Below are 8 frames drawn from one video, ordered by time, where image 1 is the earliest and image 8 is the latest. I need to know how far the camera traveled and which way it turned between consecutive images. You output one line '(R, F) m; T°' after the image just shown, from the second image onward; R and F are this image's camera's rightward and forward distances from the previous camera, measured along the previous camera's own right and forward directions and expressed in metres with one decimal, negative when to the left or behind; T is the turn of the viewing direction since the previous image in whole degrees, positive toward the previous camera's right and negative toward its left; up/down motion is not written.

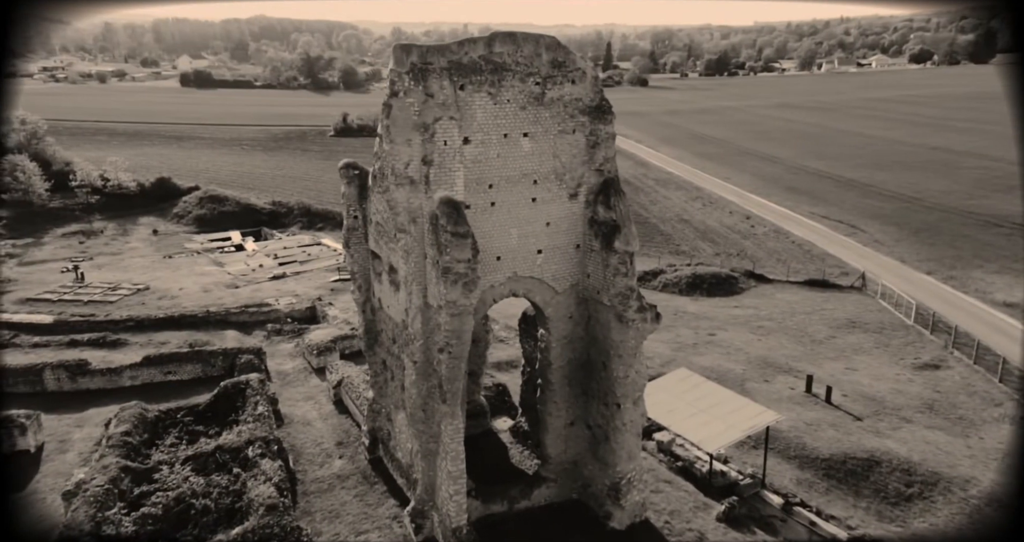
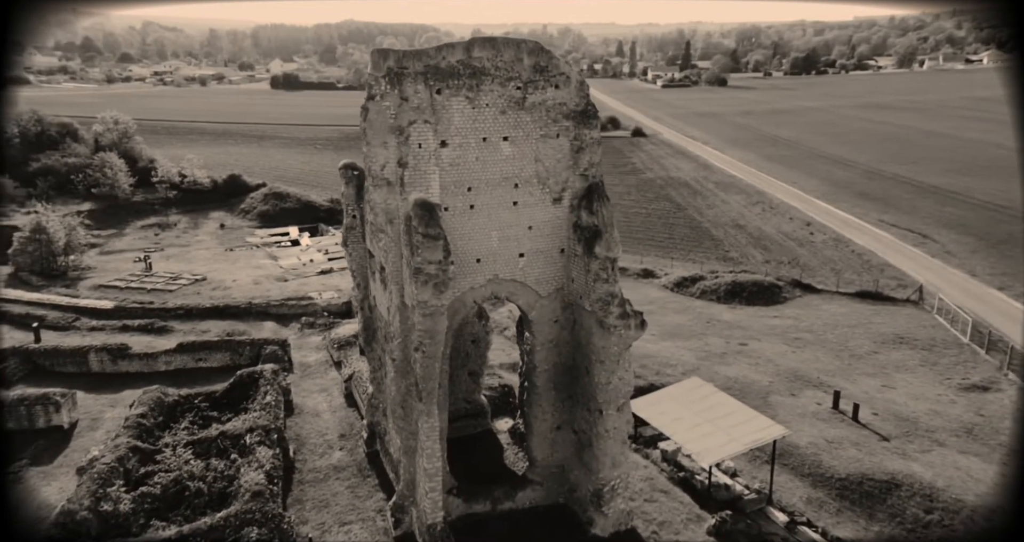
(+1.0, 0.0) m; -5°
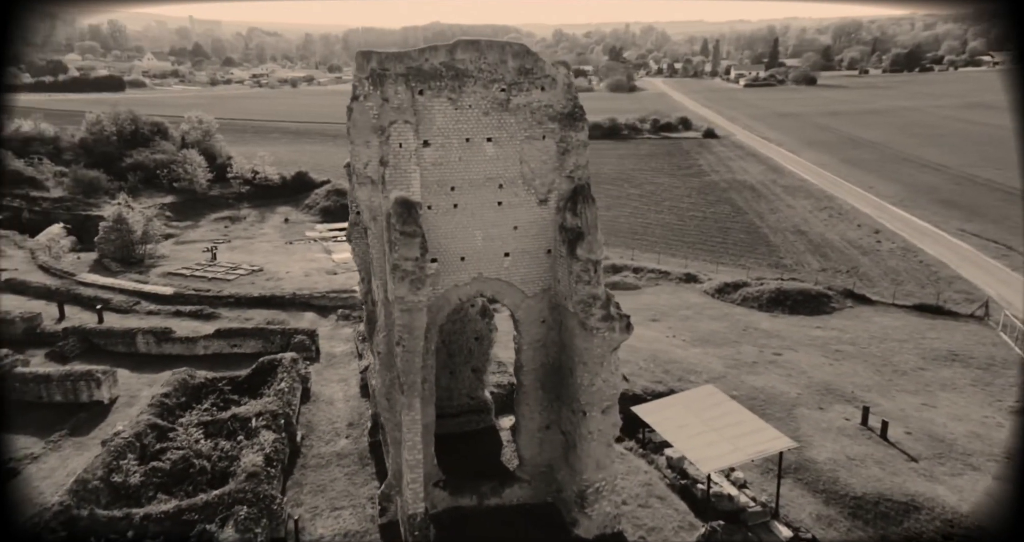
(+1.0, -0.1) m; -6°
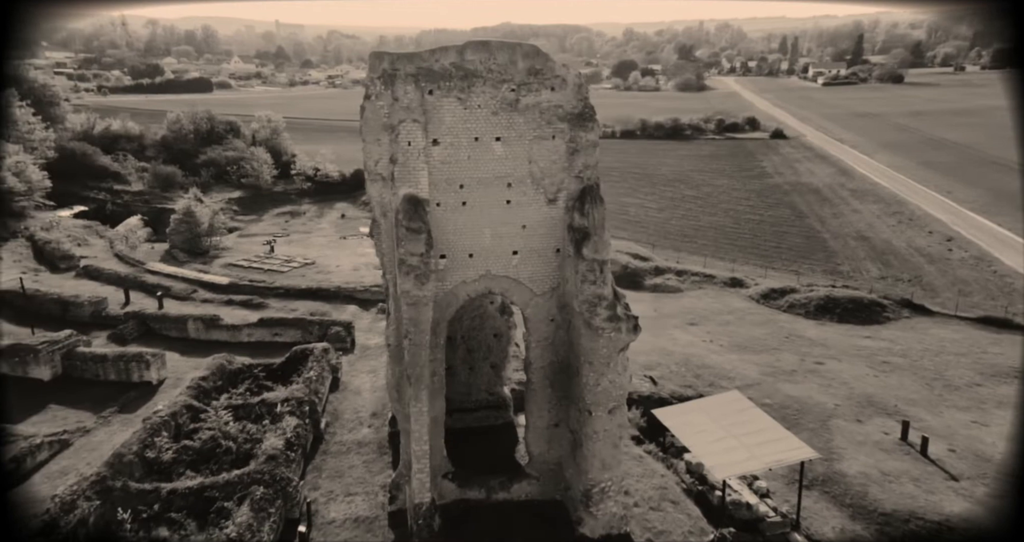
(+0.7, -0.1) m; -5°
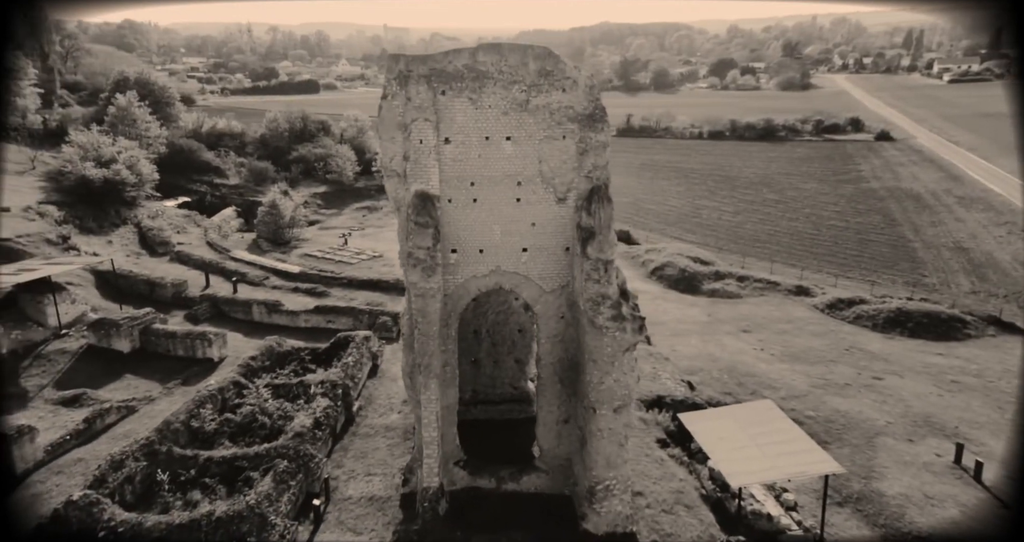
(+1.0, -0.2) m; -7°
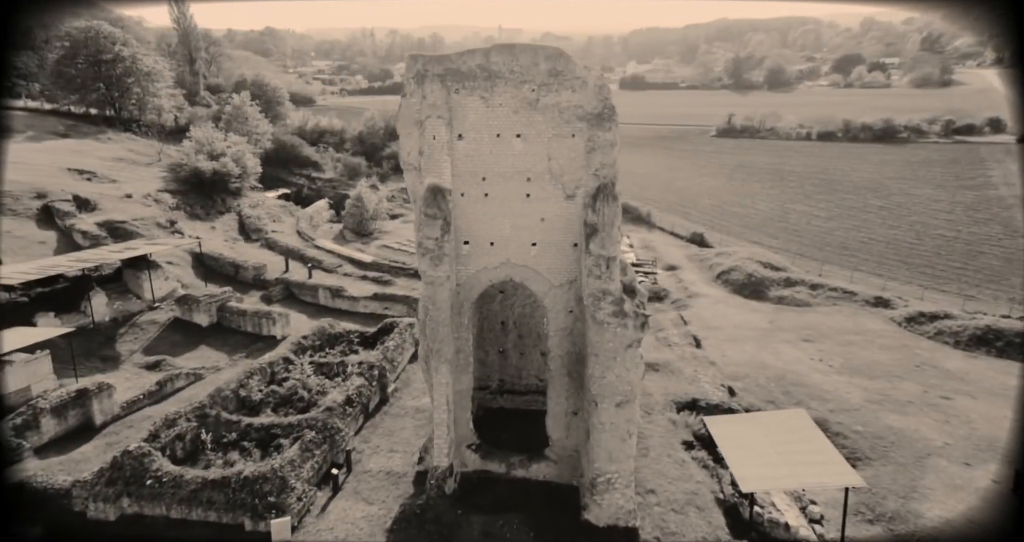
(+1.2, -0.3) m; -8°
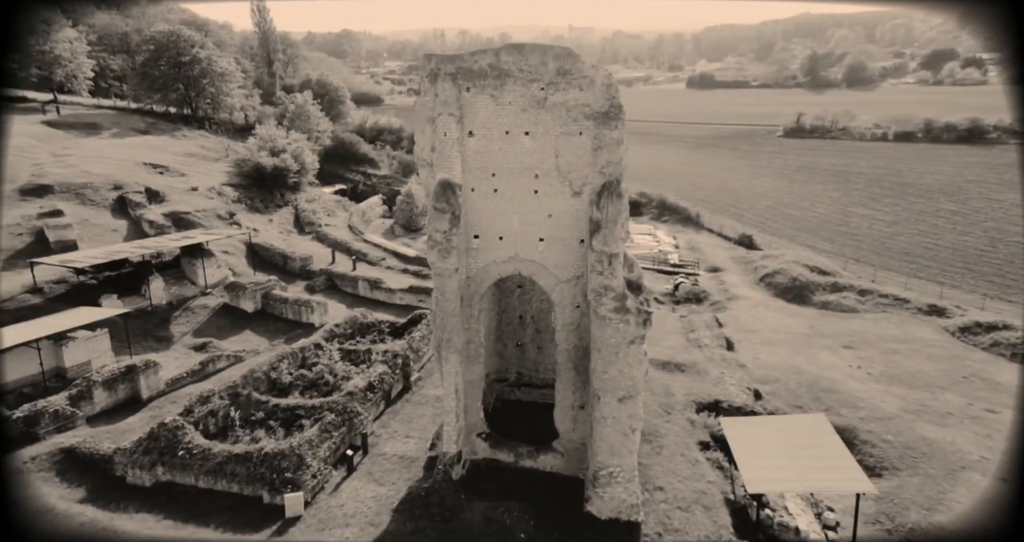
(+0.7, -0.2) m; -5°
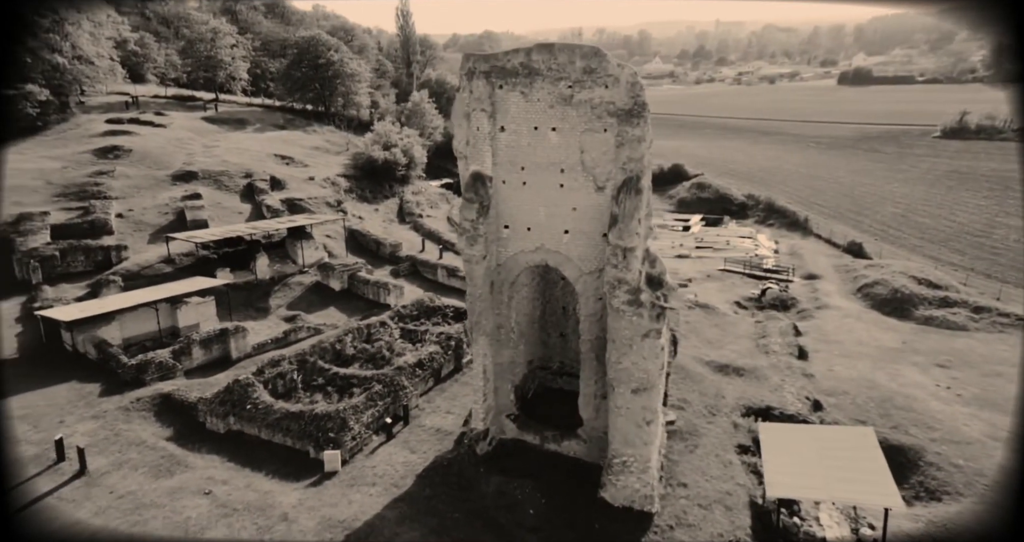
(+1.4, -0.4) m; -10°
